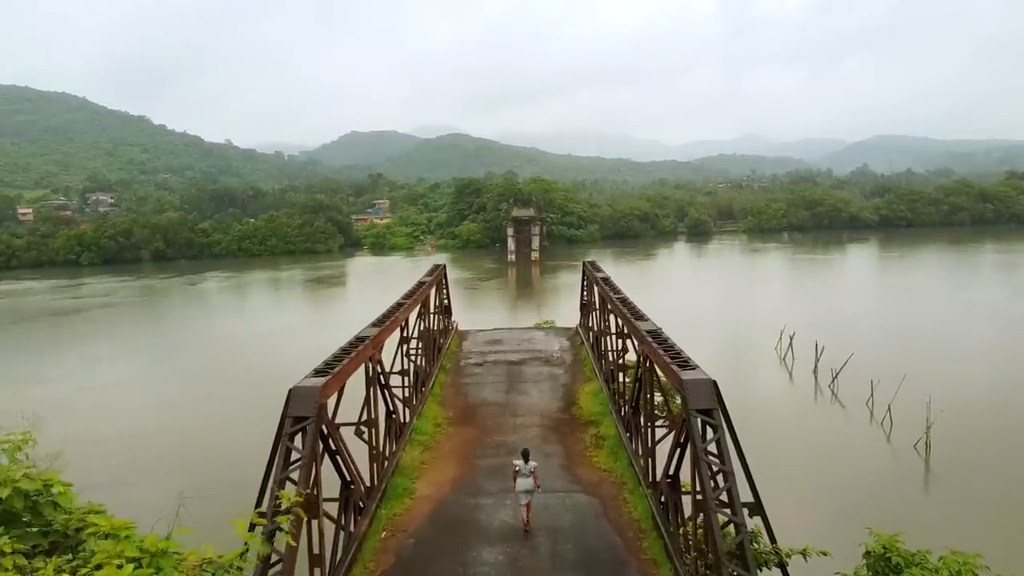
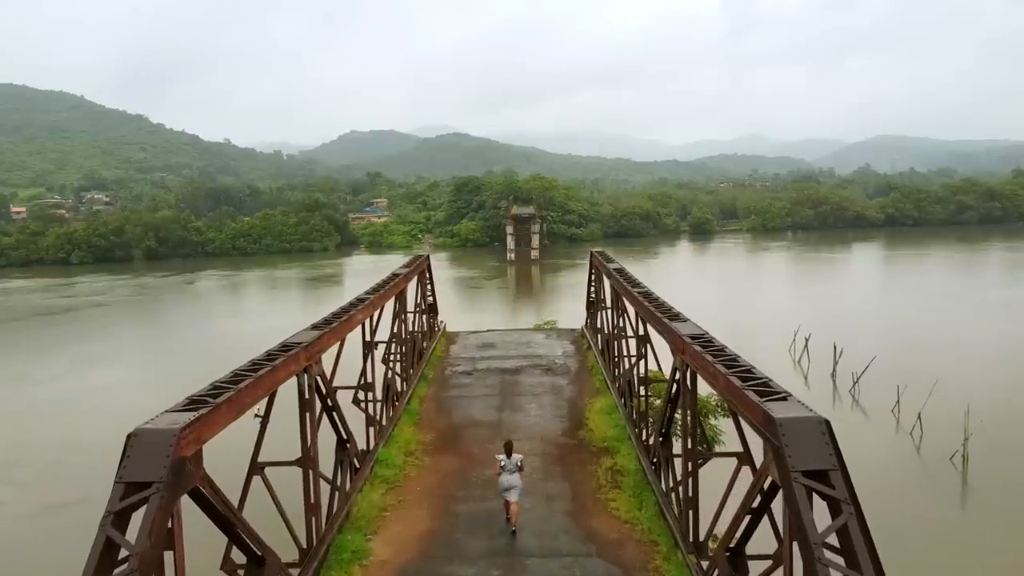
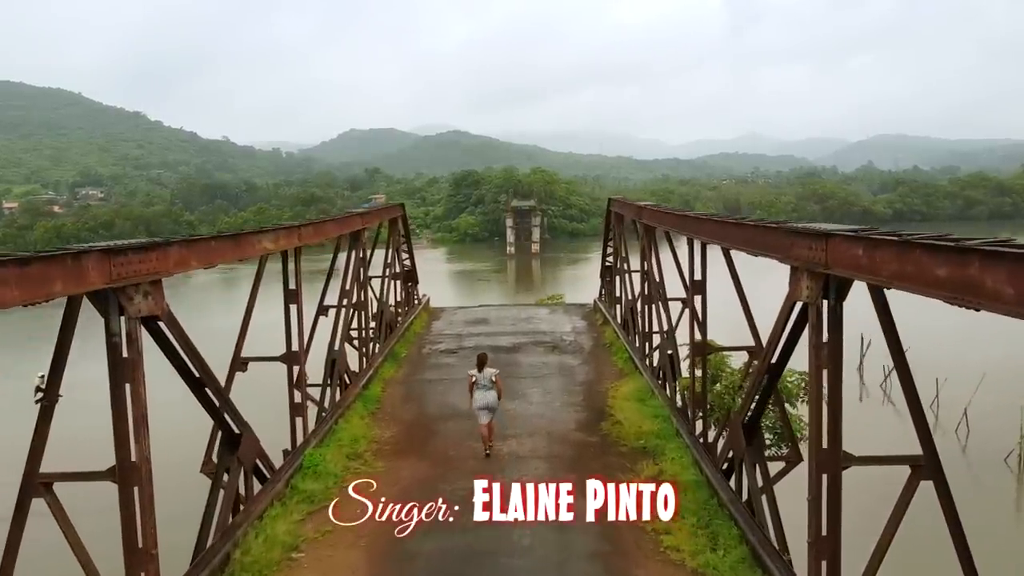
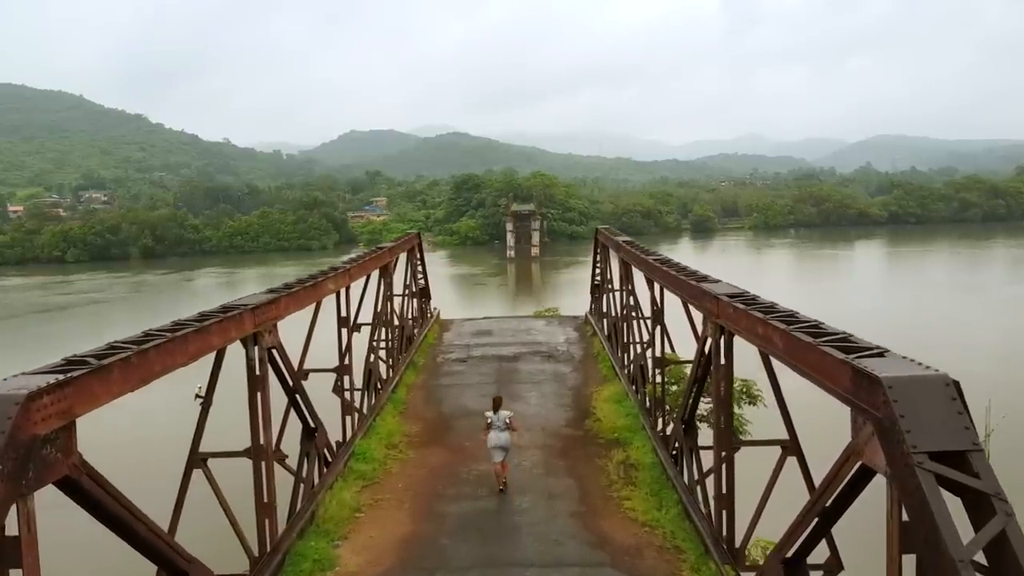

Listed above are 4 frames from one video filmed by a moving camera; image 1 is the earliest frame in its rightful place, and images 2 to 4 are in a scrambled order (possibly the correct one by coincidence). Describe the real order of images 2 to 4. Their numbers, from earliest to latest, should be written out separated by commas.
2, 4, 3
